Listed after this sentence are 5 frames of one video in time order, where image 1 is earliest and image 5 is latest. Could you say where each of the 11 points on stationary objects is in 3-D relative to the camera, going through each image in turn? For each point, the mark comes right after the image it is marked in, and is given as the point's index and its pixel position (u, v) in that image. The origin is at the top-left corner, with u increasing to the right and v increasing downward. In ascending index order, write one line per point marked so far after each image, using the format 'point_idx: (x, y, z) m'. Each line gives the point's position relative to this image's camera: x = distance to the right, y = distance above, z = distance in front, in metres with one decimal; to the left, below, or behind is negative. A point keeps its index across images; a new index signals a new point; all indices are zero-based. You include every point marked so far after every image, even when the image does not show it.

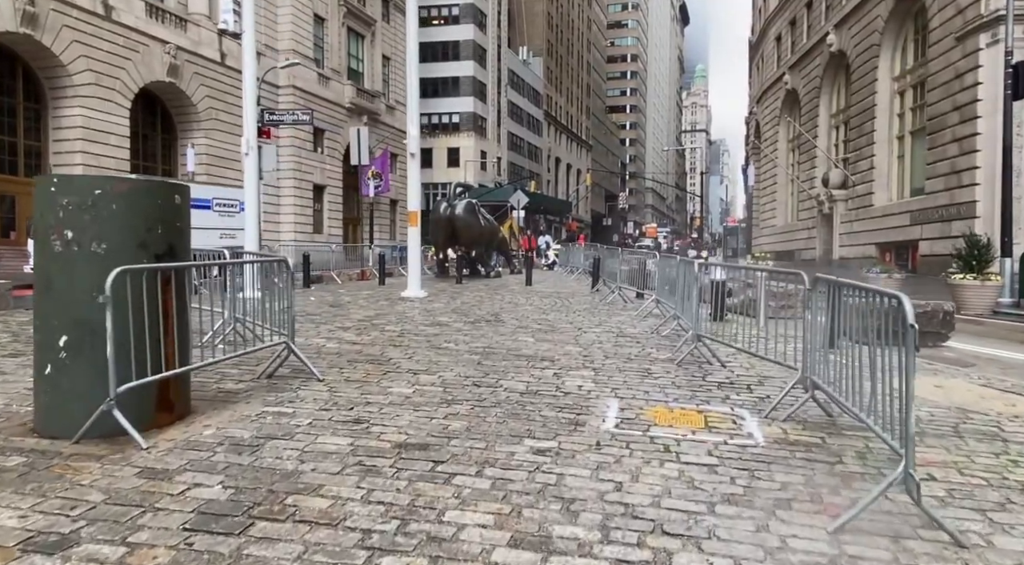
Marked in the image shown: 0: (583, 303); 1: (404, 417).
0: (+1.5, -0.4, +16.4) m
1: (-0.7, -0.9, +5.5) m
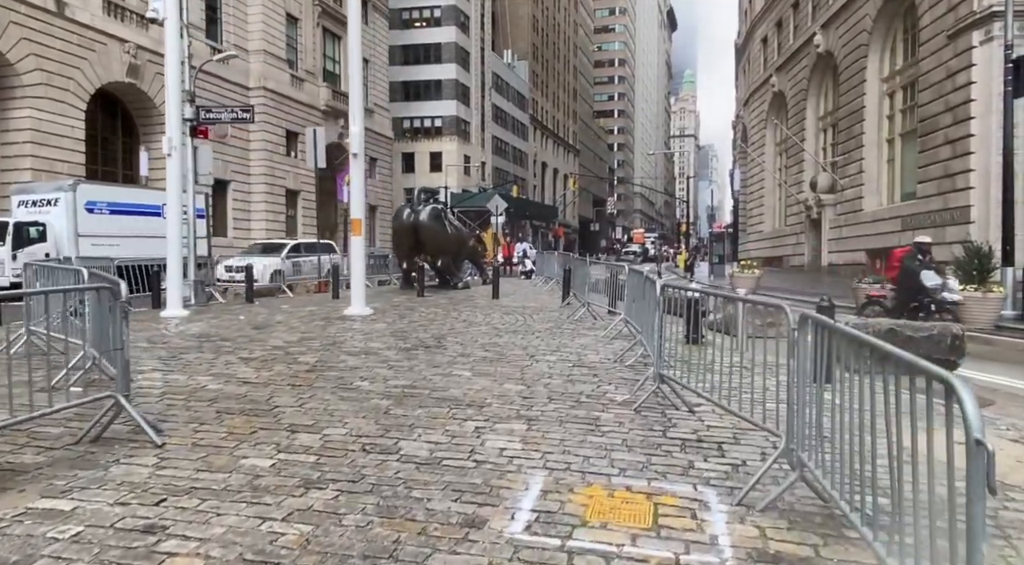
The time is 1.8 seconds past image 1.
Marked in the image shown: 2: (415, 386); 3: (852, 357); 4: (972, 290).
0: (+0.7, -0.7, +14.8) m
1: (-1.4, -1.1, +3.9) m
2: (-0.9, -1.0, +7.7) m
3: (+1.7, -0.4, +4.0) m
4: (+9.0, -0.1, +15.9) m
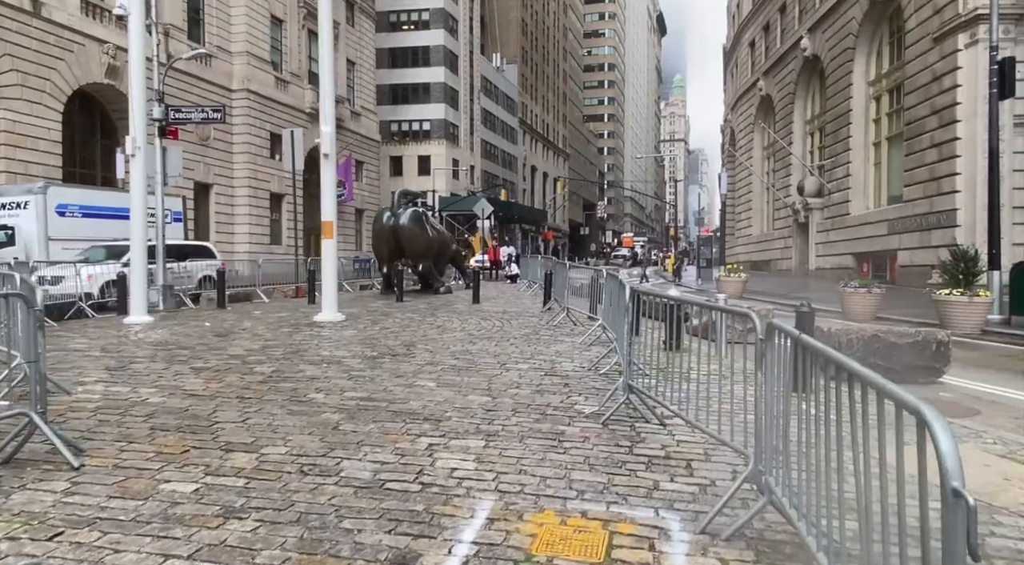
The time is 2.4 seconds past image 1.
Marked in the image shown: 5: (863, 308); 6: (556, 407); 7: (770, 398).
0: (+0.3, -0.8, +14.4) m
1: (-1.7, -1.2, +3.5) m
2: (-1.2, -1.0, +7.2) m
3: (+1.4, -0.4, +3.6) m
4: (+8.6, -0.2, +15.6) m
5: (+7.9, -0.6, +18.1) m
6: (+0.4, -1.1, +7.1) m
7: (+1.4, -0.6, +4.2) m
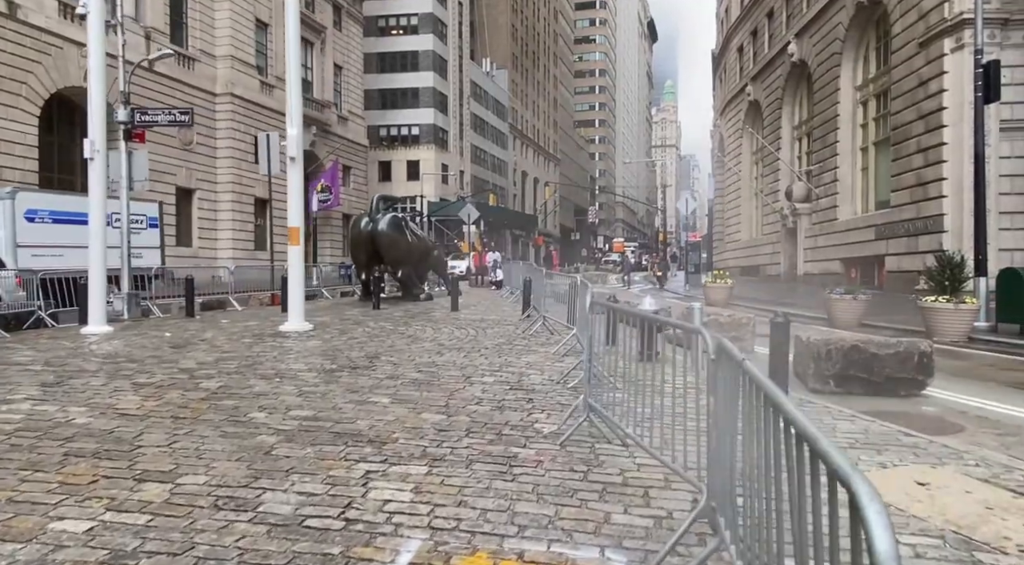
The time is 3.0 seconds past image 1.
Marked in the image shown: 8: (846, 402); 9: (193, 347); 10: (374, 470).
0: (-0.2, -0.9, +13.9) m
1: (-2.0, -1.2, +3.0) m
2: (-1.6, -1.1, +6.8) m
3: (+1.1, -0.5, +3.2) m
4: (+8.1, -0.4, +15.2) m
5: (+7.4, -0.7, +17.8) m
6: (0.0, -1.2, +6.7) m
7: (+1.0, -0.7, +3.8) m
8: (+3.6, -1.3, +8.7) m
9: (-4.4, -0.9, +11.1) m
10: (-0.9, -1.2, +5.2) m
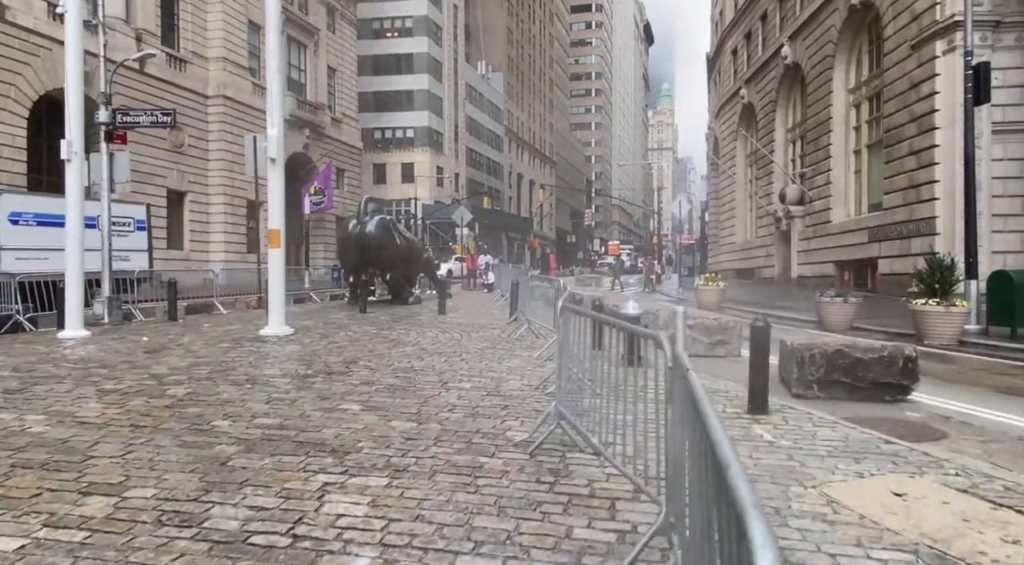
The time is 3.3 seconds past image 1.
0: (-0.4, -1.0, +13.8) m
1: (-2.2, -1.3, +2.8) m
2: (-1.9, -1.2, +6.6) m
3: (+0.8, -0.5, +3.0) m
4: (+7.9, -0.4, +15.1) m
5: (+7.1, -0.8, +17.6) m
6: (-0.2, -1.2, +6.5) m
7: (+0.8, -0.7, +3.6) m
8: (+3.3, -1.3, +8.5) m
9: (-4.6, -0.9, +10.9) m
10: (-1.1, -1.2, +5.0) m
